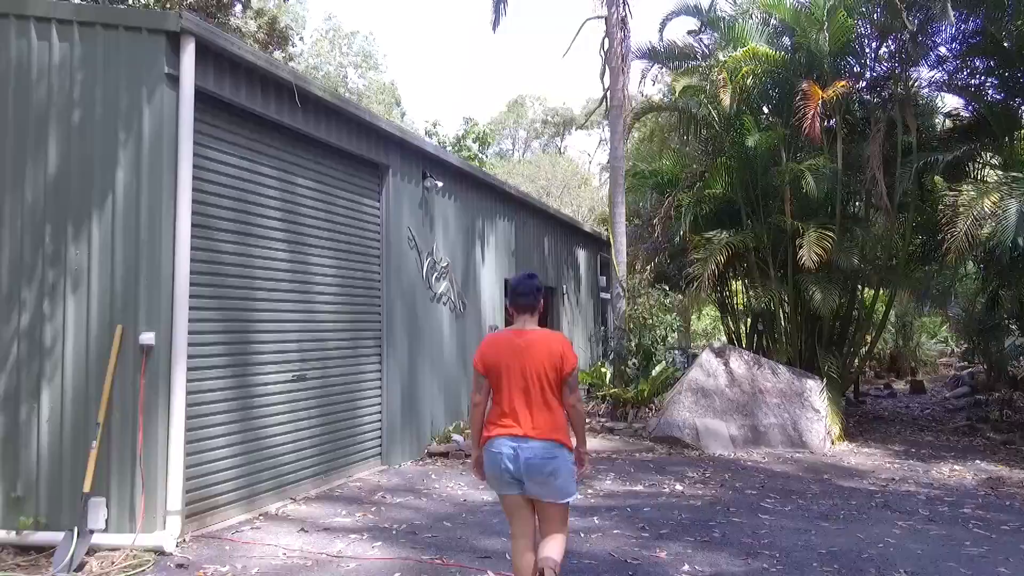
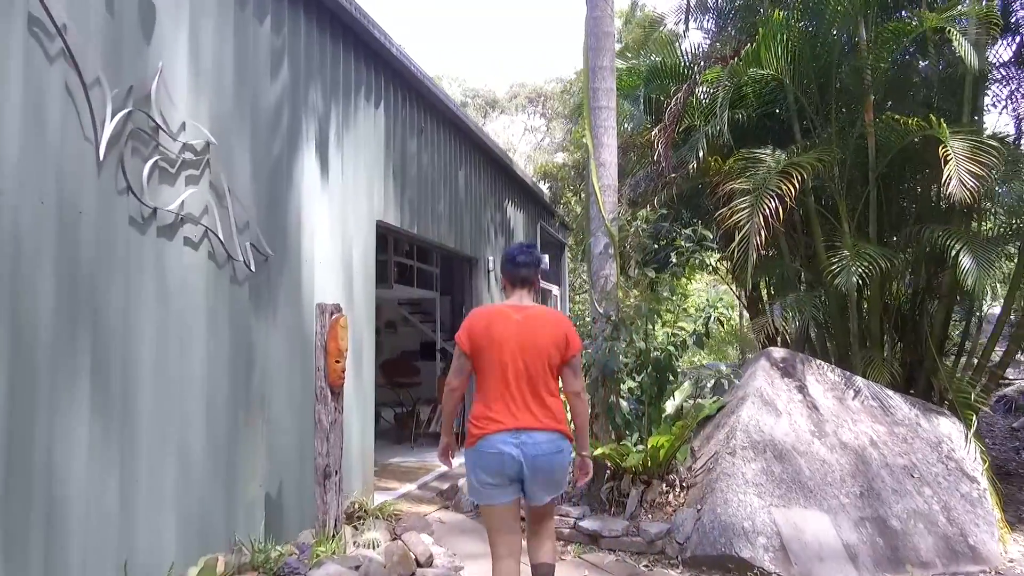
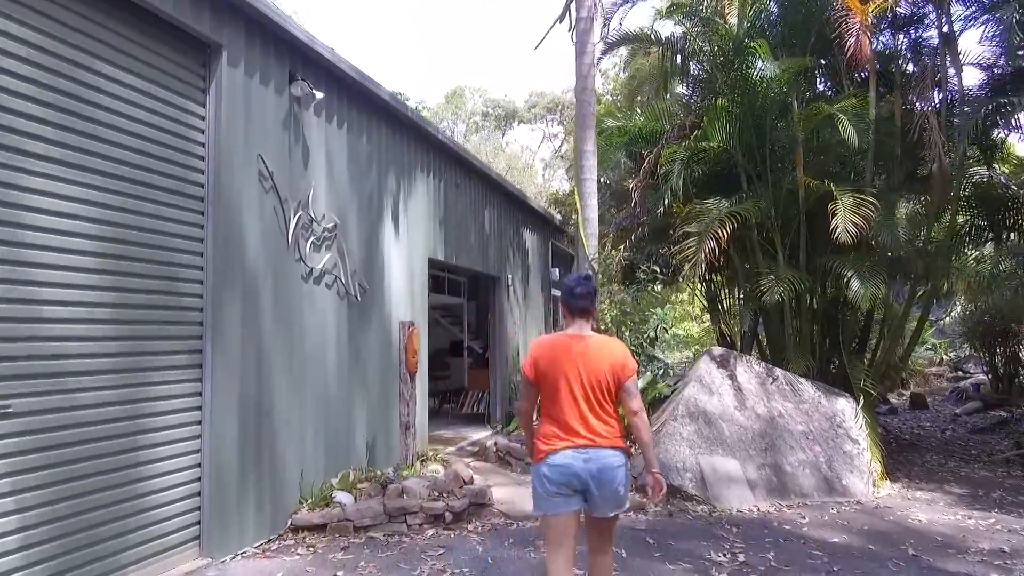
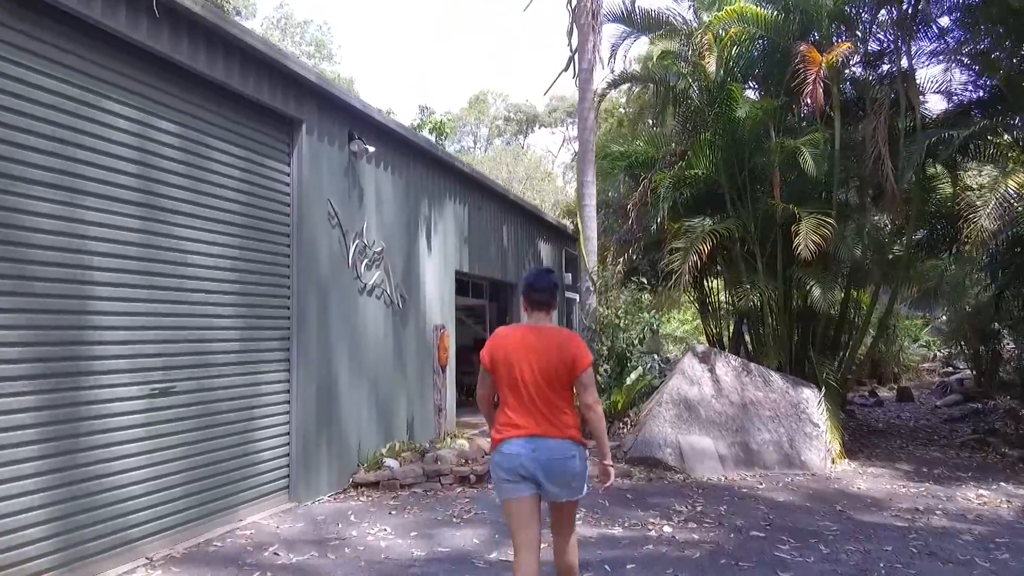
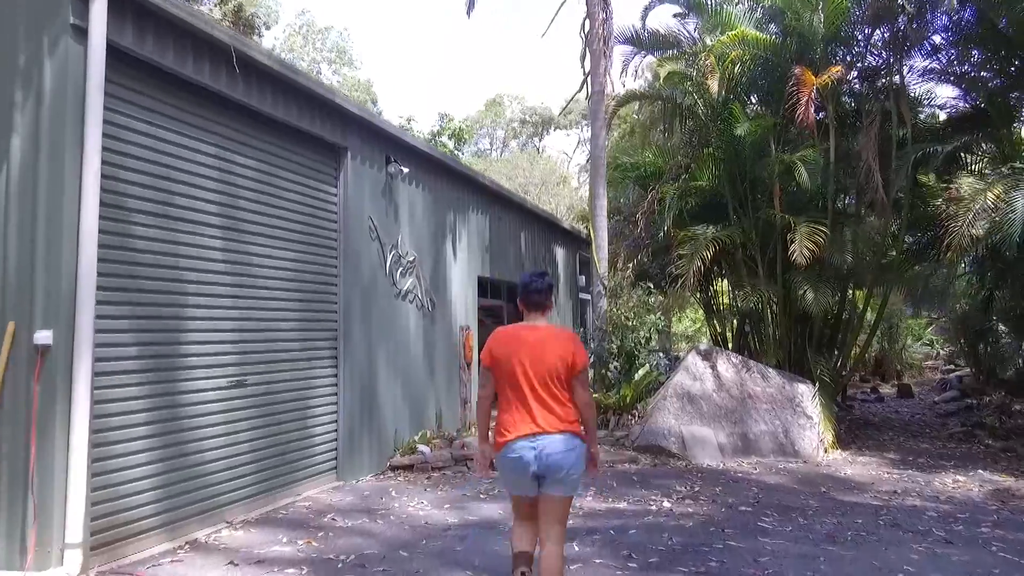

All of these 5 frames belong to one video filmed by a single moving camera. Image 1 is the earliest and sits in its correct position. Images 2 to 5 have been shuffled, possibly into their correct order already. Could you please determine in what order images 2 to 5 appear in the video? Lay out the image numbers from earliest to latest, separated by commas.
5, 4, 3, 2
